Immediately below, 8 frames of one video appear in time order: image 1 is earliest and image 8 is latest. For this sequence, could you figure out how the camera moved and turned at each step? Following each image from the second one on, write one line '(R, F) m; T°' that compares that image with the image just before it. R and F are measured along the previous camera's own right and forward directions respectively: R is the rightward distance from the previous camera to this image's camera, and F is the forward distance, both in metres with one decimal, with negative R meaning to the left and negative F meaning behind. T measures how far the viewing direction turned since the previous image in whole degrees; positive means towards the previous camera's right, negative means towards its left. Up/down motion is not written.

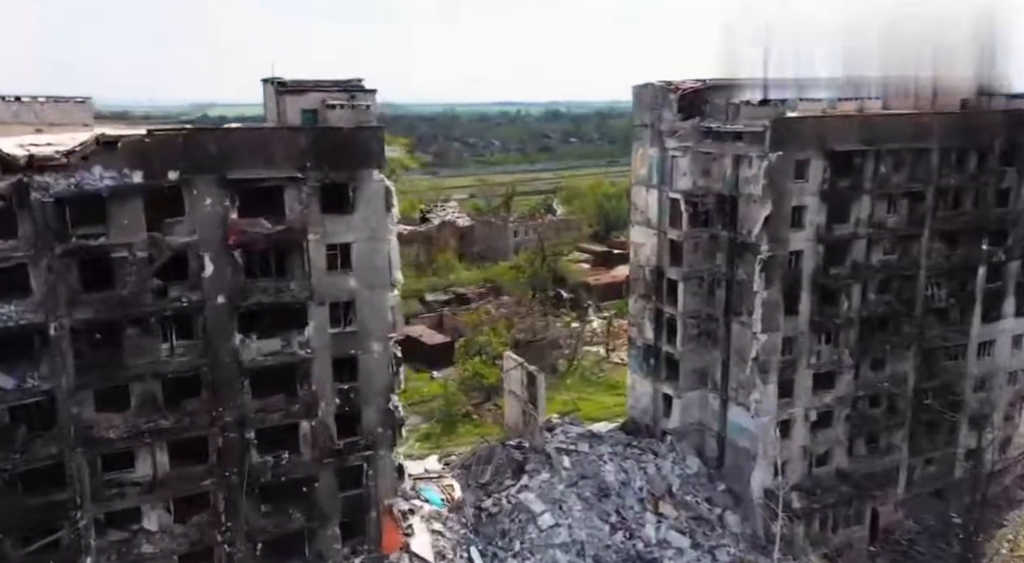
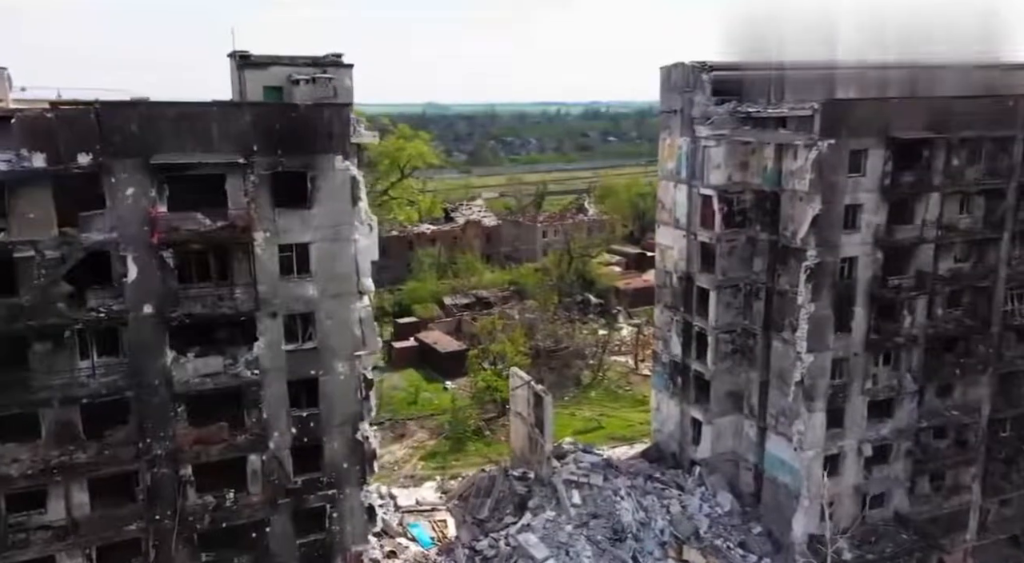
(+1.2, +4.3) m; -3°
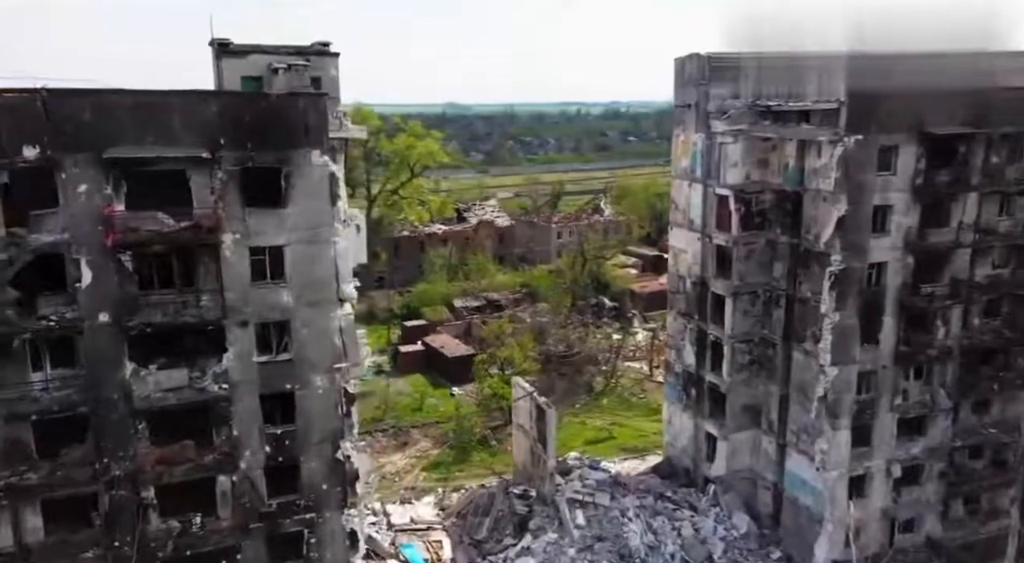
(+0.6, +1.9) m; -1°
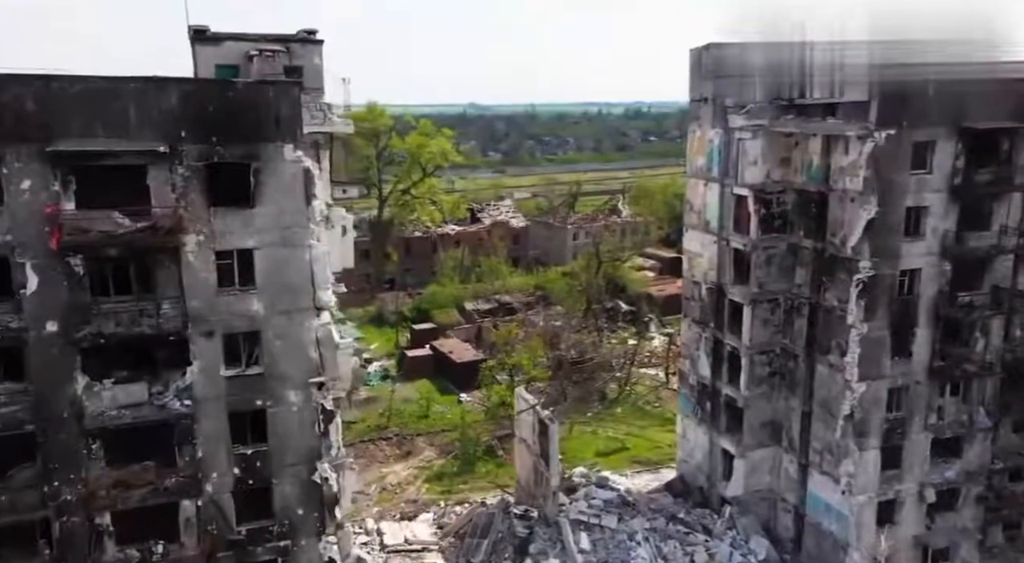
(+0.6, +1.8) m; -1°
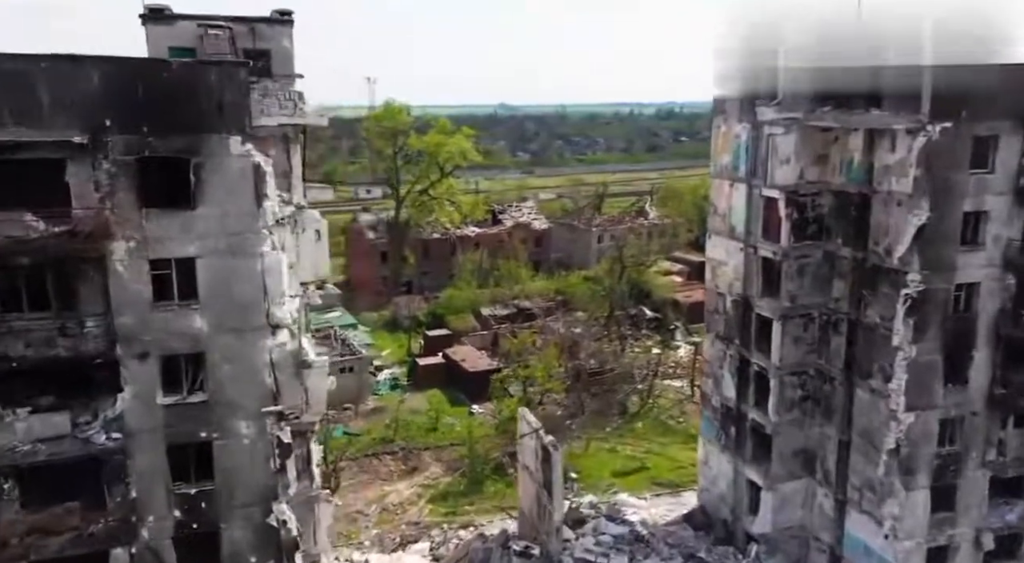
(+0.8, +2.6) m; -2°
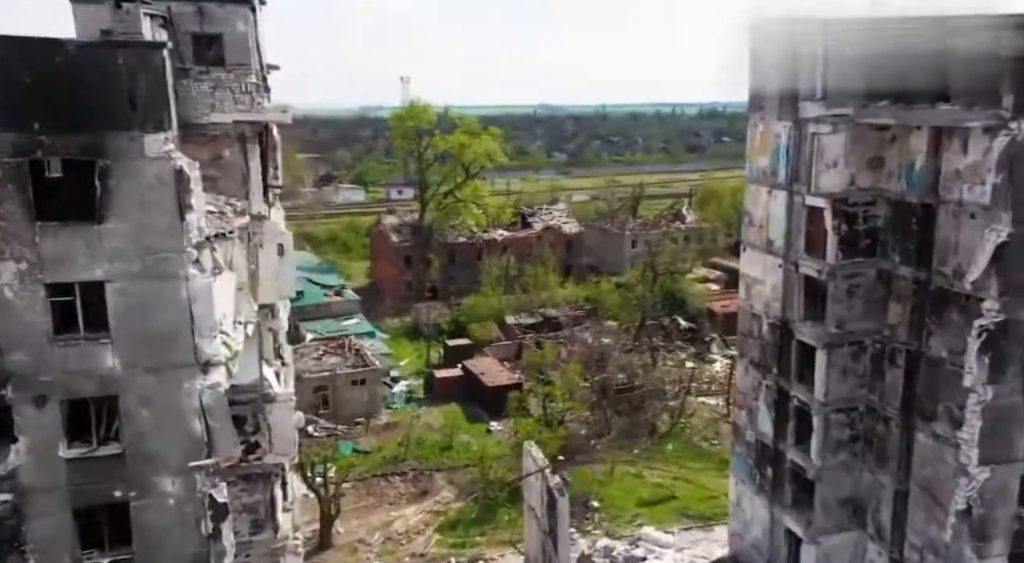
(+0.8, +2.9) m; -3°
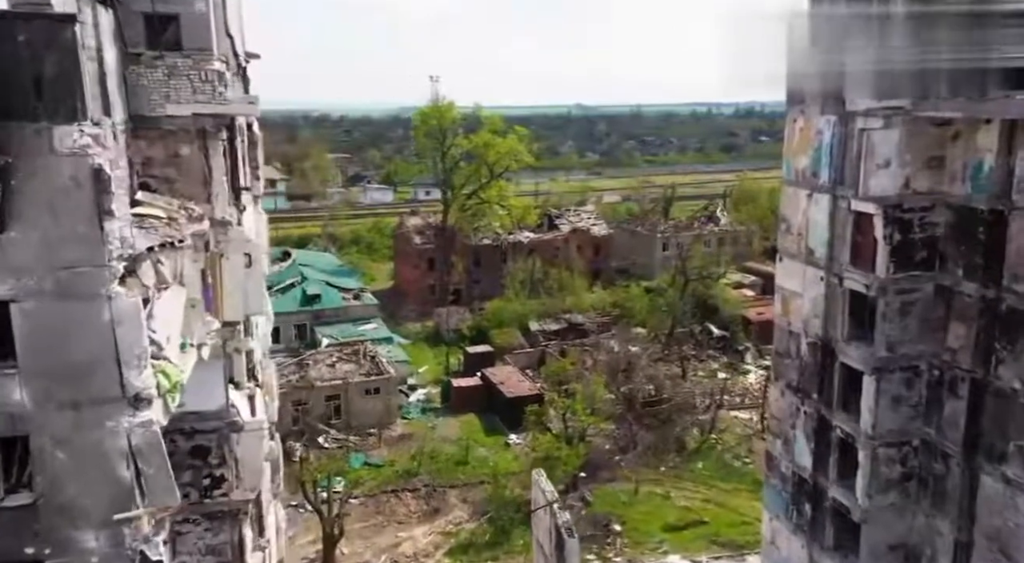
(+0.6, +2.2) m; -2°
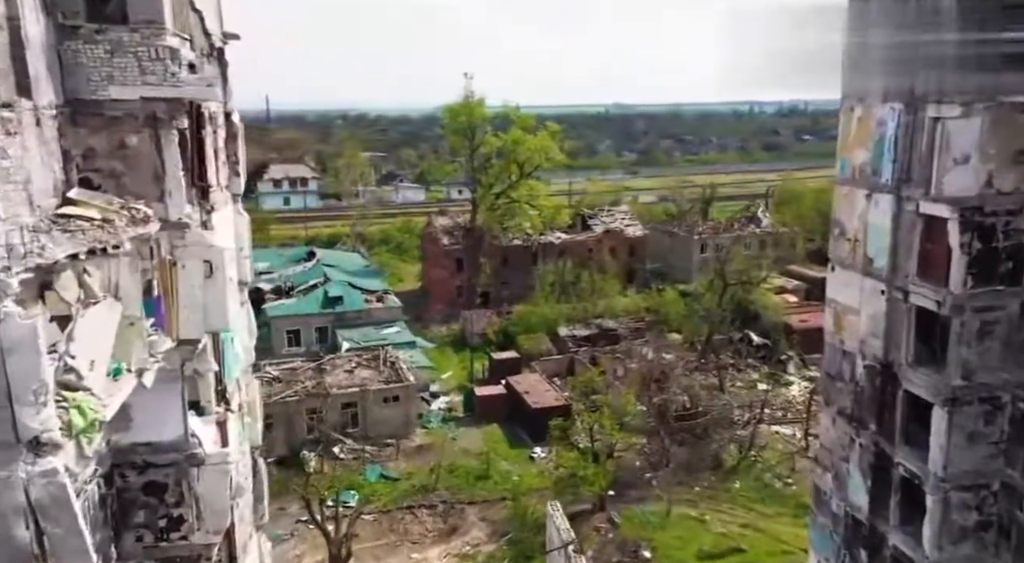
(+0.5, +2.3) m; -2°
